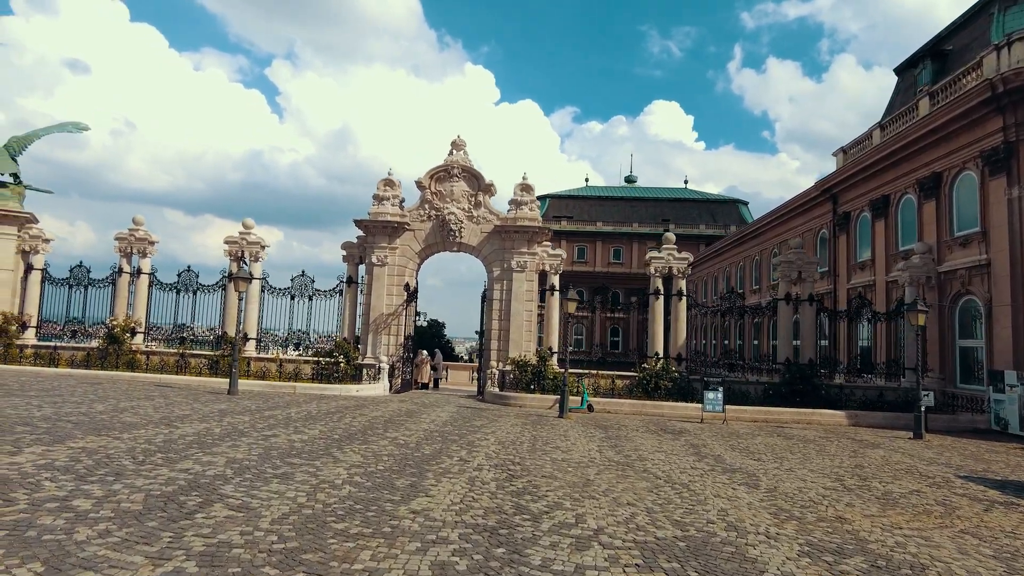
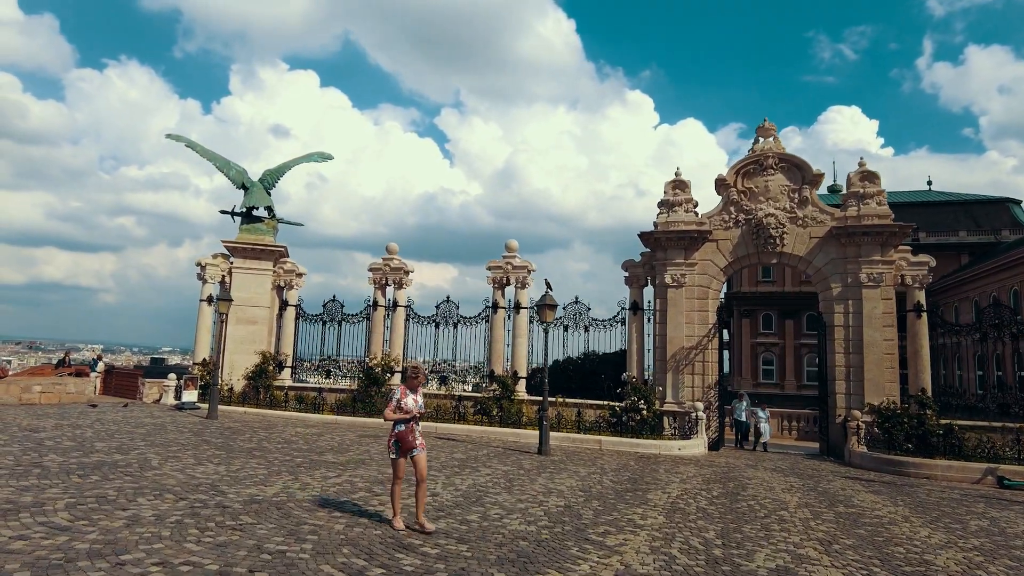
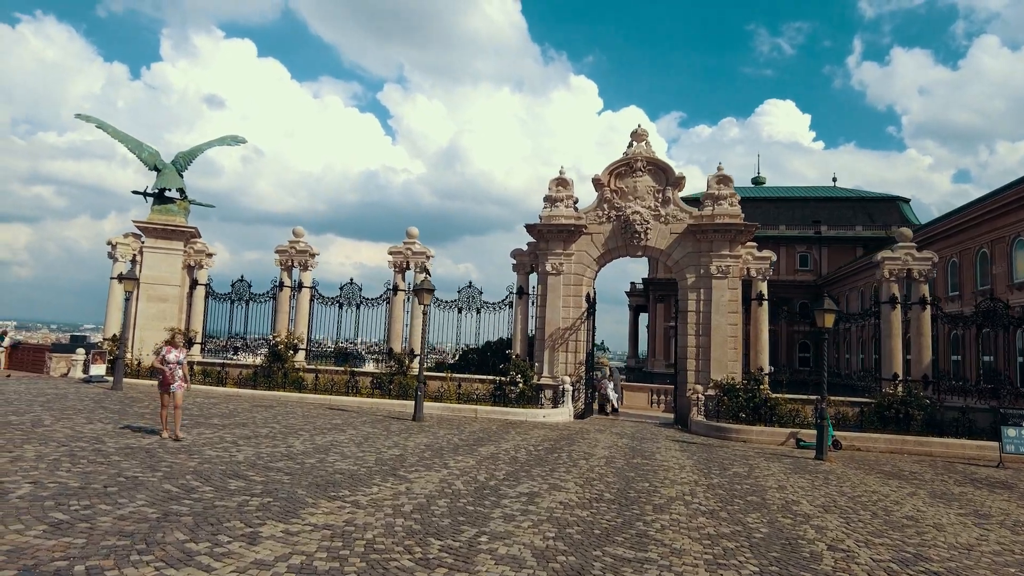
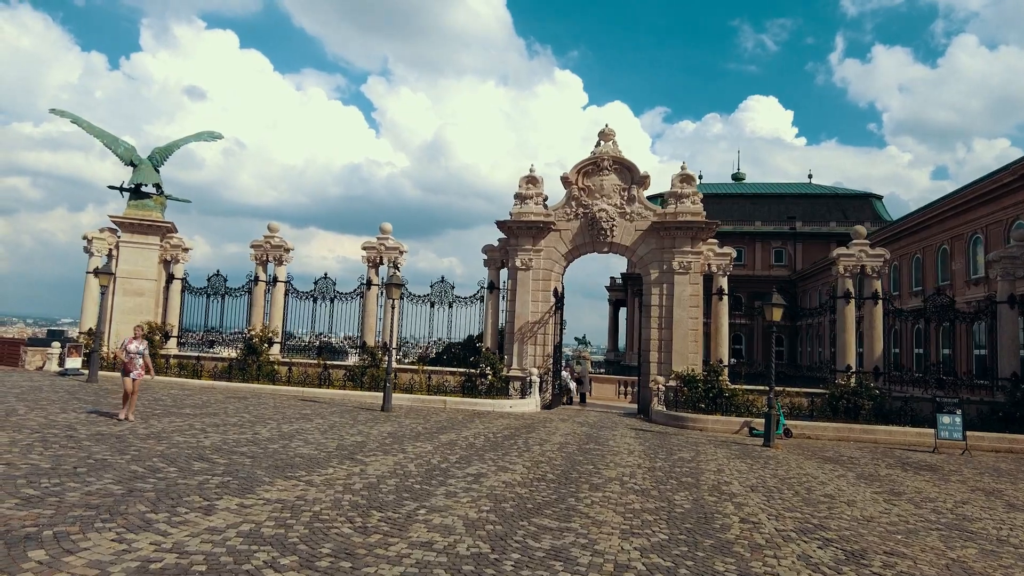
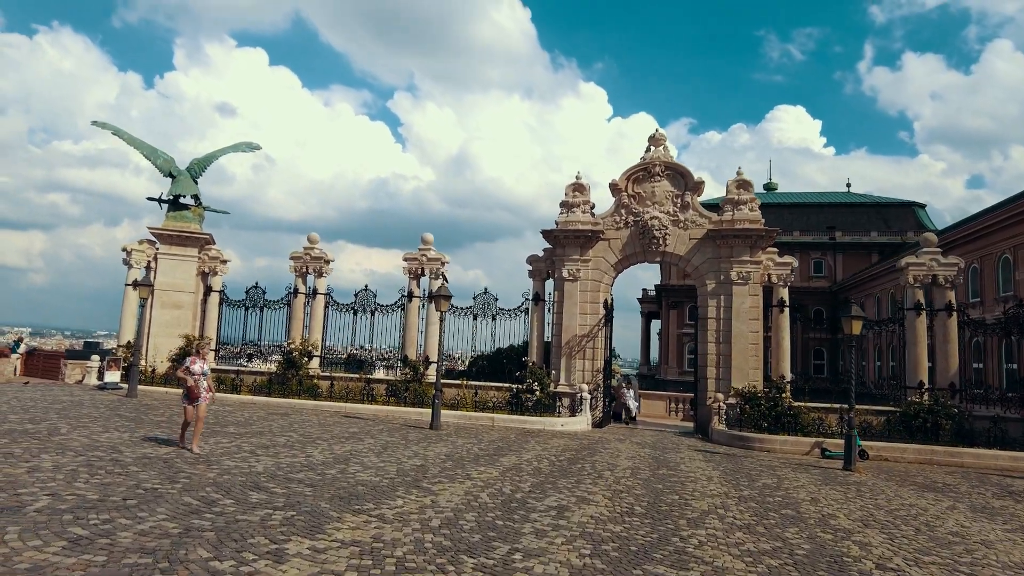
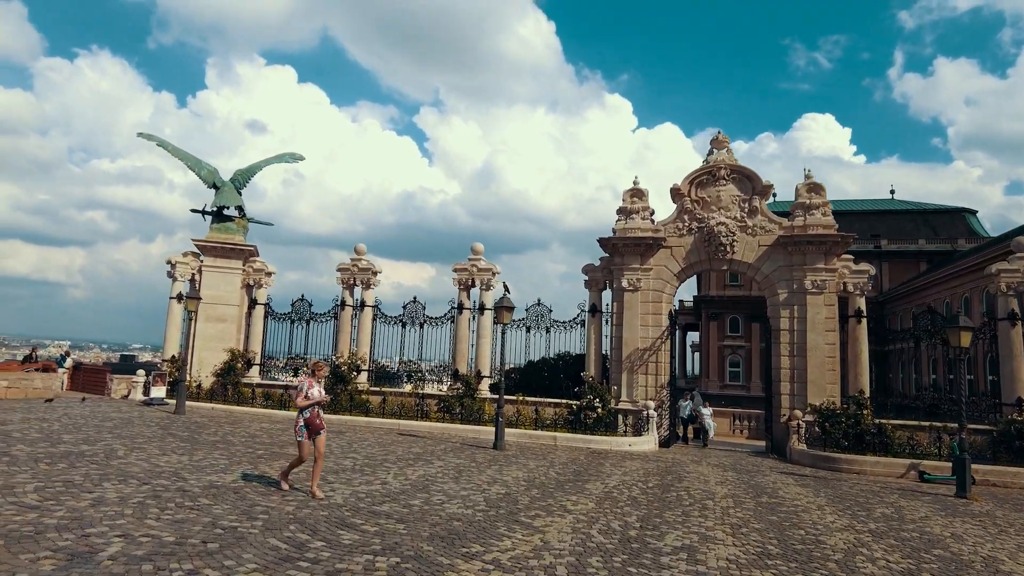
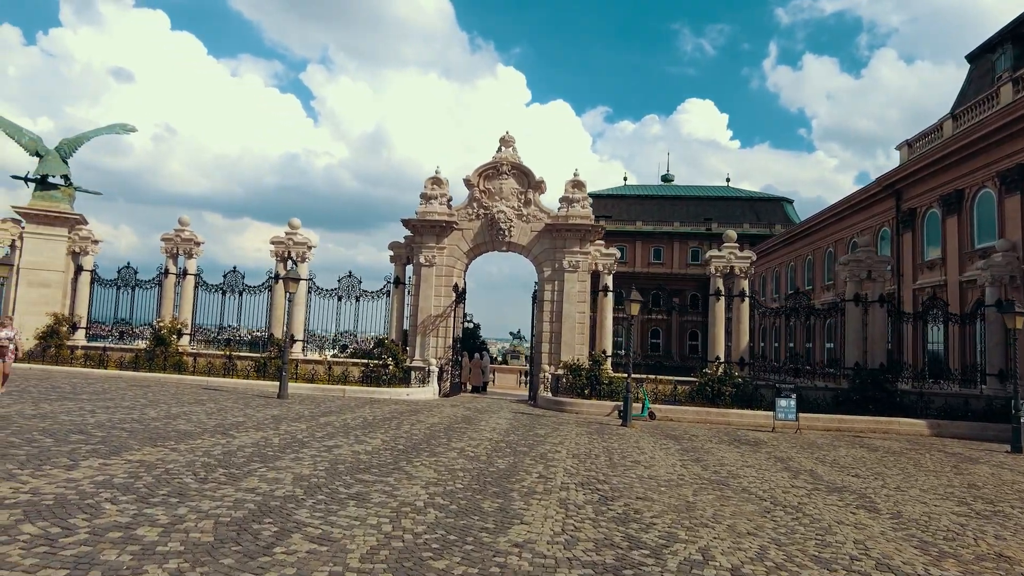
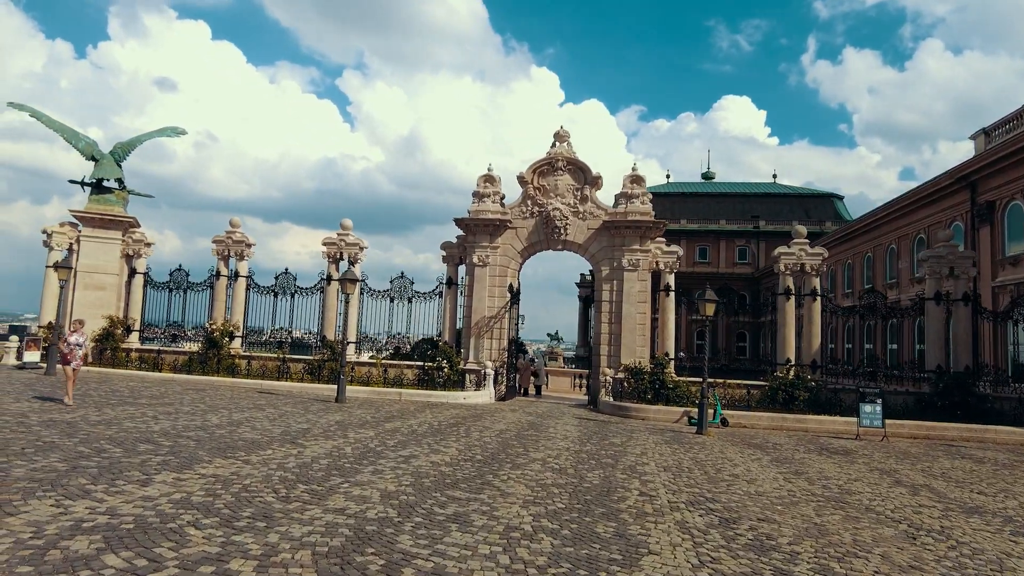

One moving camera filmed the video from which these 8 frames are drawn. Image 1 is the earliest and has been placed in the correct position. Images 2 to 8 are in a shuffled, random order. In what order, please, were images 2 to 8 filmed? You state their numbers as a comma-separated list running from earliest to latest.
7, 8, 4, 3, 5, 6, 2
